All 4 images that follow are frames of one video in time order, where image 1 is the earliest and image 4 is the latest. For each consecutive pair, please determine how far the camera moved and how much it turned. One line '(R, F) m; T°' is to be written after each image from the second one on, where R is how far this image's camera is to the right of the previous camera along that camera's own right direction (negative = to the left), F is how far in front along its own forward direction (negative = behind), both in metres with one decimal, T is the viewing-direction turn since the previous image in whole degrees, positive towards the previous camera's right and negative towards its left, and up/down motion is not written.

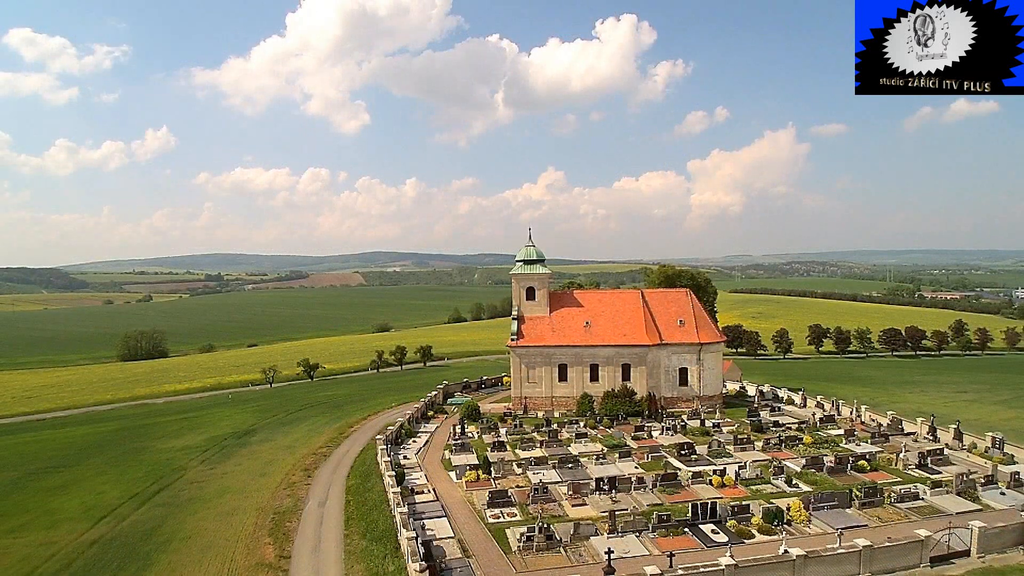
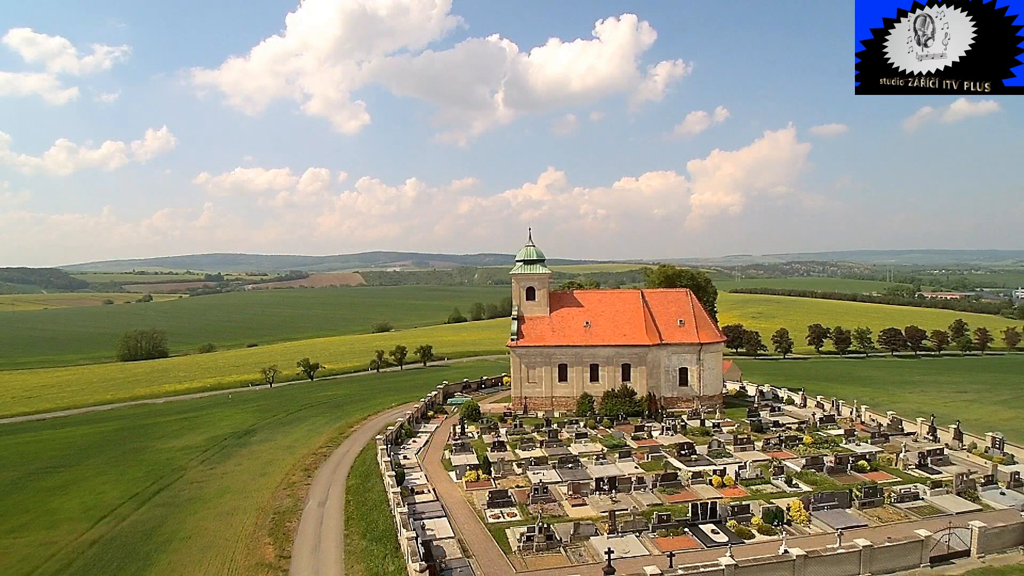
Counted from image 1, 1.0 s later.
(0.0, 0.0) m; 0°
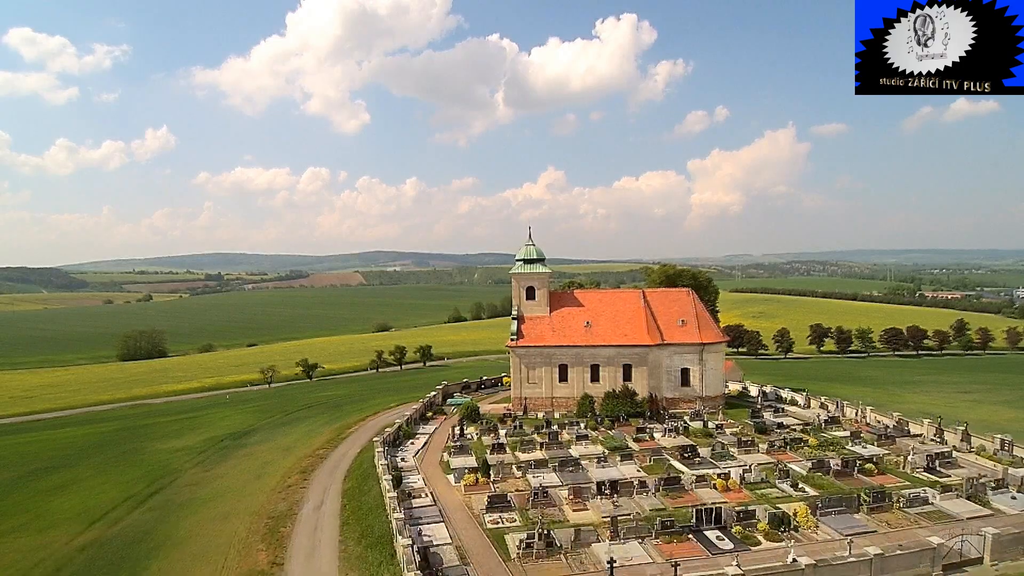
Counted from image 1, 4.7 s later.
(0.0, +0.5) m; 0°
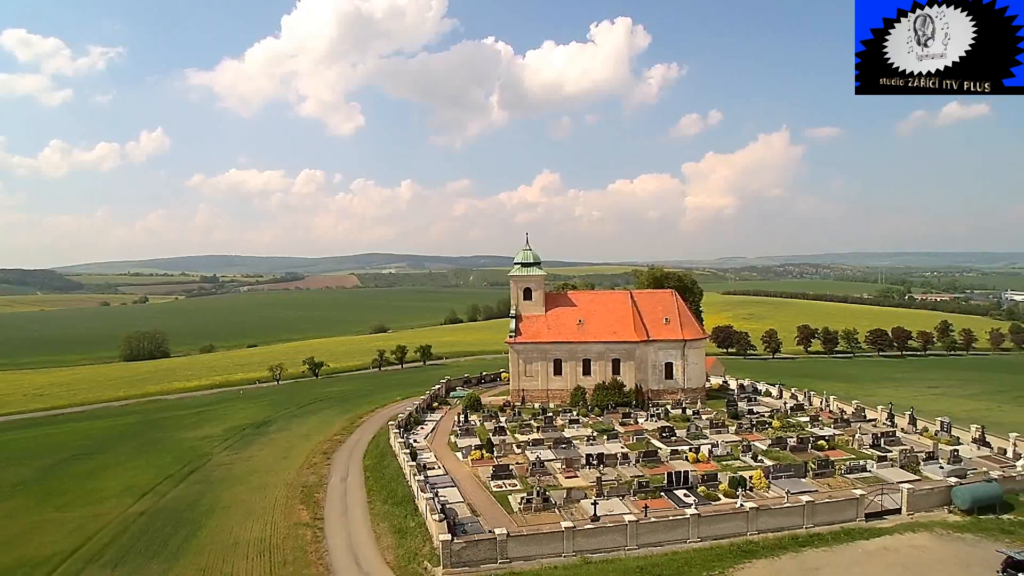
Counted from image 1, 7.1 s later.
(-0.3, -4.0) m; 0°
